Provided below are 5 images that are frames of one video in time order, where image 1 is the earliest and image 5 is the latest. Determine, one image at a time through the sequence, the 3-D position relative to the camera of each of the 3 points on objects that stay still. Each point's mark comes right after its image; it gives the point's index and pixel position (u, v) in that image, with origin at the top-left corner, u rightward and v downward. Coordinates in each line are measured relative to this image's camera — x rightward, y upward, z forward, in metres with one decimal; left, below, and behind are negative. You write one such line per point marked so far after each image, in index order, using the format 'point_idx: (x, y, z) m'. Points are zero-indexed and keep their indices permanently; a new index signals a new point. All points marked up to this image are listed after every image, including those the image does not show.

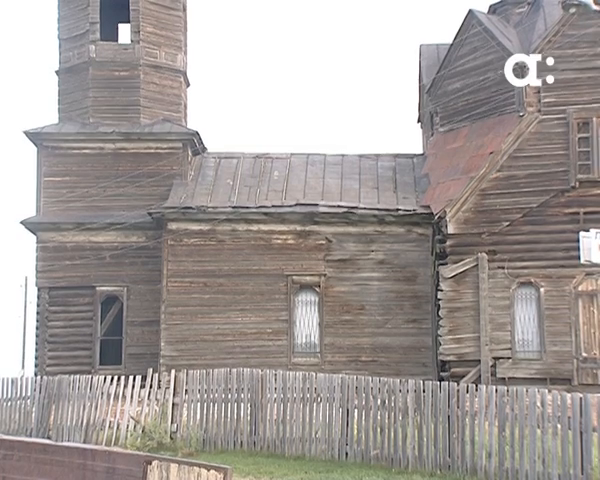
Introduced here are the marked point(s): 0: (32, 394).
0: (-7.0, -4.0, +18.3) m
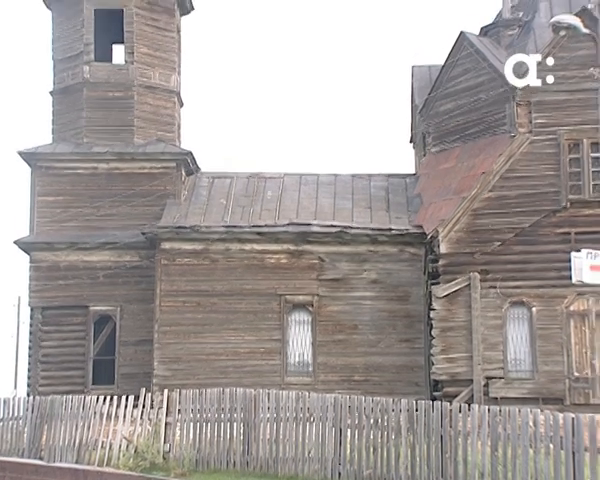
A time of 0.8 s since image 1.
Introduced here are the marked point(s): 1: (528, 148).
0: (-7.2, -4.5, +18.2) m
1: (+6.4, +2.6, +19.9) m
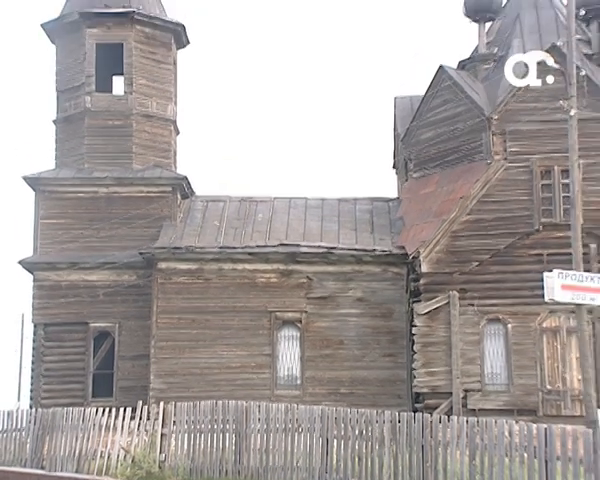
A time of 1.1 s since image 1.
0: (-7.5, -5.1, +19.3) m
1: (+6.1, +2.0, +21.2) m
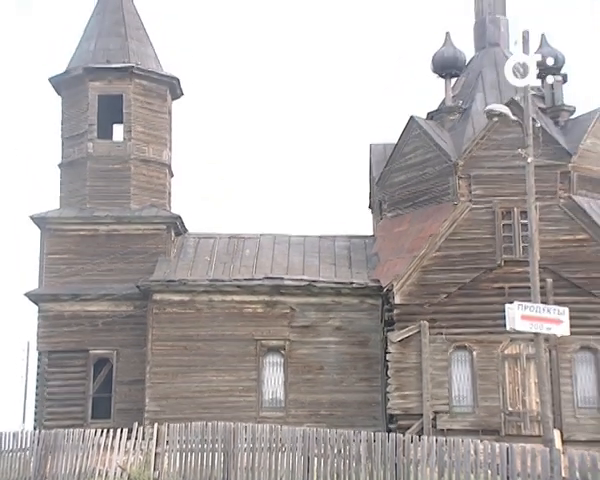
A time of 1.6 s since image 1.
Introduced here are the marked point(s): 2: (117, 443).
0: (-8.1, -6.2, +21.1) m
1: (+5.6, +0.9, +23.4) m
2: (-5.1, -5.7, +19.8) m
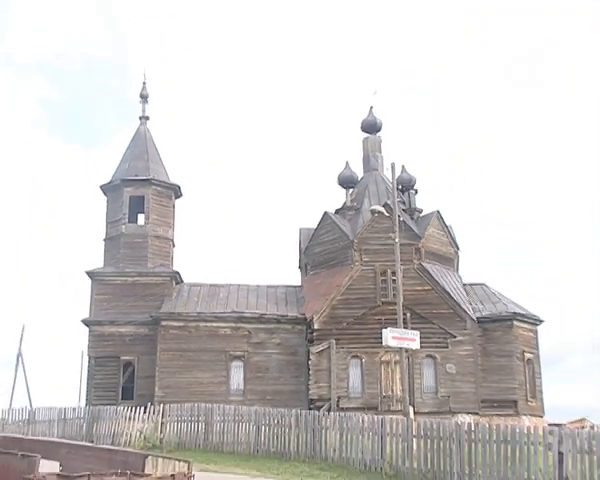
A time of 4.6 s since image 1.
0: (-10.4, -8.5, +34.6) m
1: (+3.2, -1.7, +37.6) m
2: (-7.4, -8.0, +33.4) m
